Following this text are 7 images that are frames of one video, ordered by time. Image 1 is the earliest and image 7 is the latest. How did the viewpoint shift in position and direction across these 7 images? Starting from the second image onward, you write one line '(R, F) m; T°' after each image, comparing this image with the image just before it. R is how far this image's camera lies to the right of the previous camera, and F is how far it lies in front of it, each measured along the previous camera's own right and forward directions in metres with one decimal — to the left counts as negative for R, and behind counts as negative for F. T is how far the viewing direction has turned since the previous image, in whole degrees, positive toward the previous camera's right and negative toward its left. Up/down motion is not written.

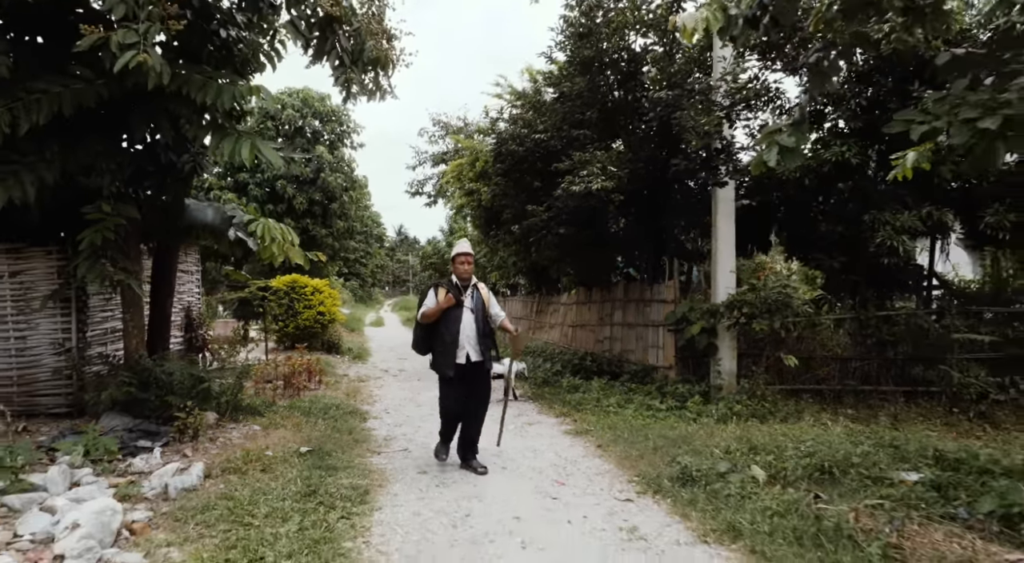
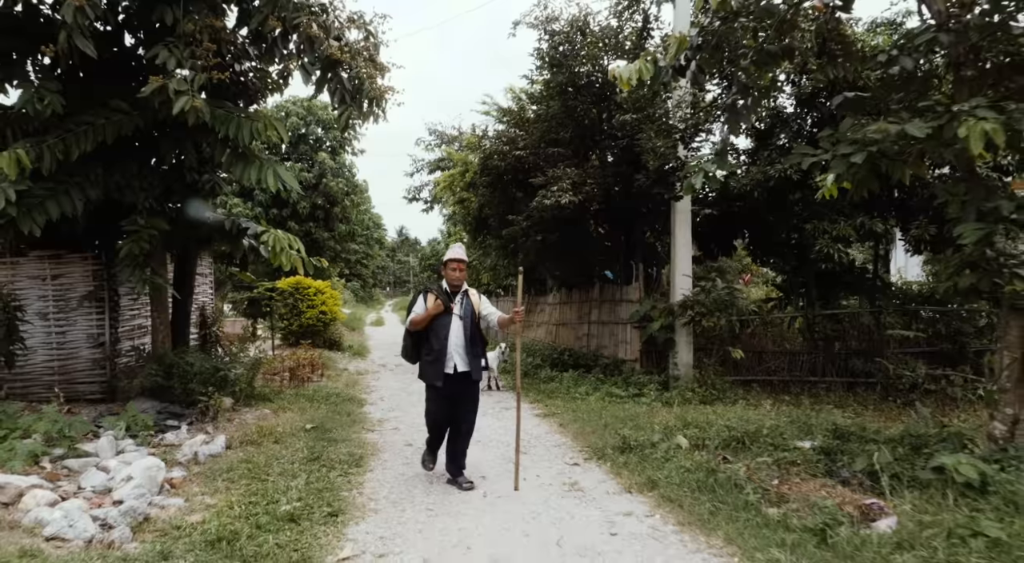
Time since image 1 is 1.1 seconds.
(+0.3, -0.9) m; 0°
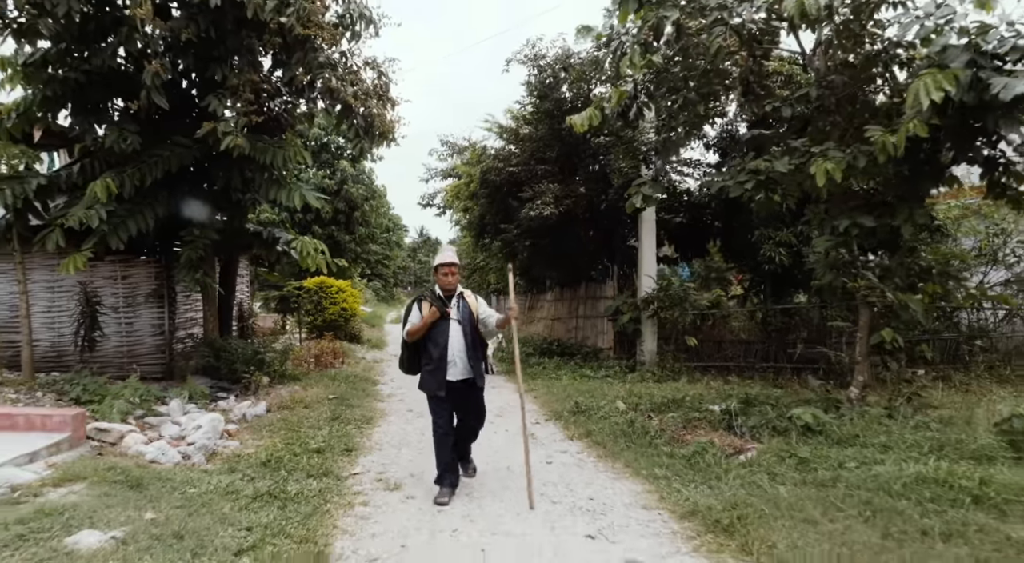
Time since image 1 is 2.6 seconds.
(+0.5, -1.4) m; -2°
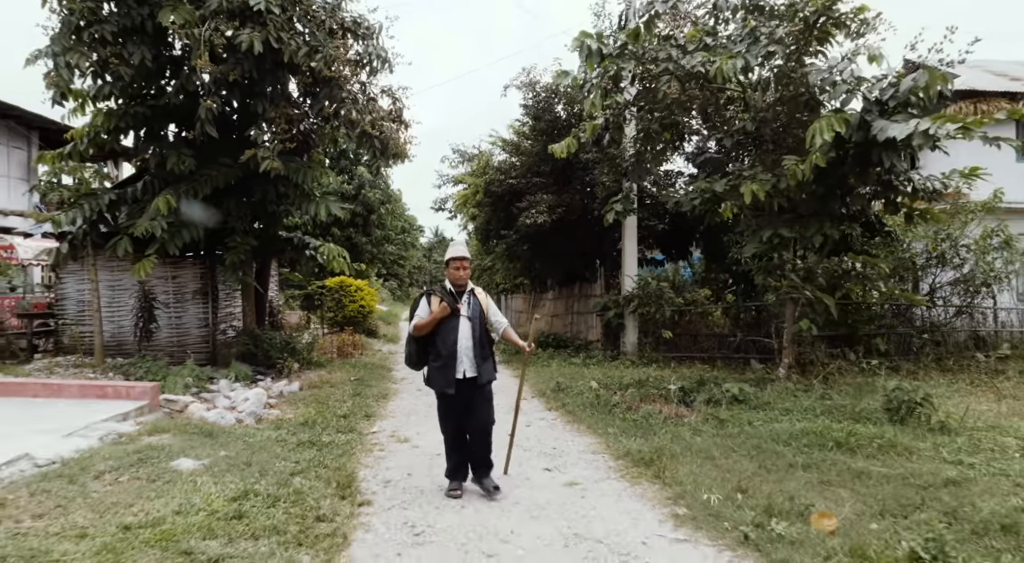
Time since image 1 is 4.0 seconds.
(+0.3, -1.2) m; -1°
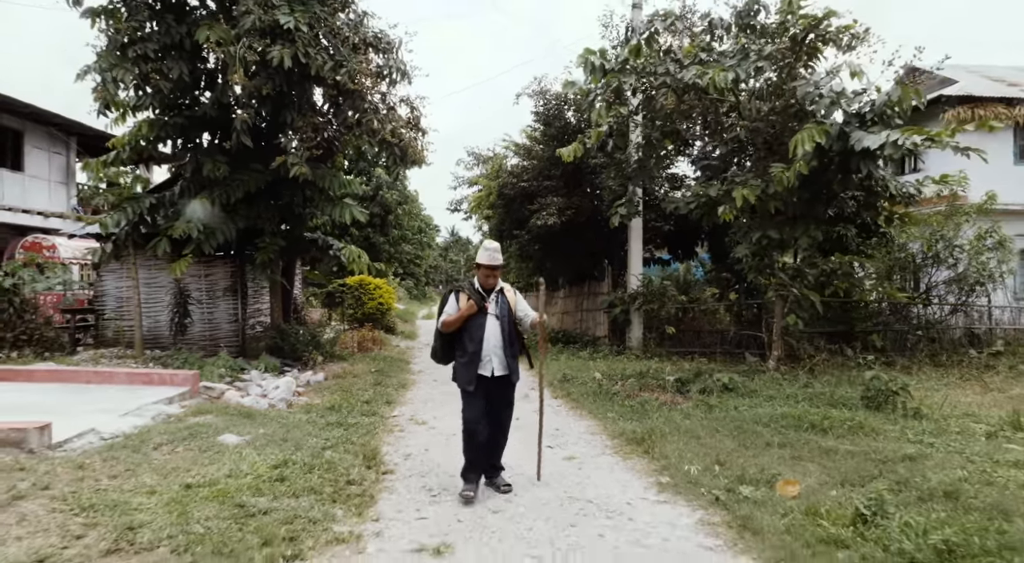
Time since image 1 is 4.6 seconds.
(+0.1, -0.6) m; -1°
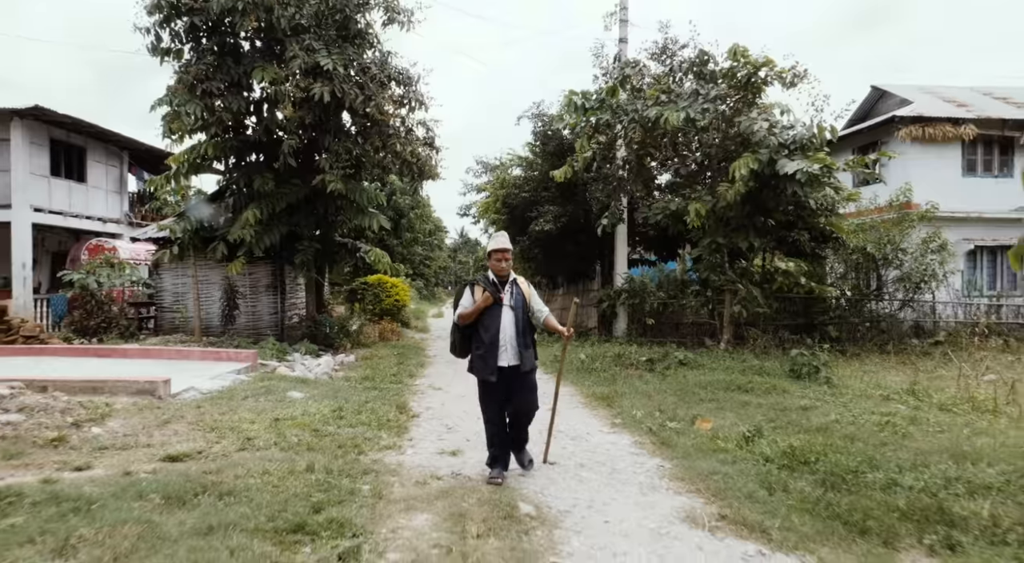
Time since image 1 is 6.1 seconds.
(+0.1, -1.6) m; -1°
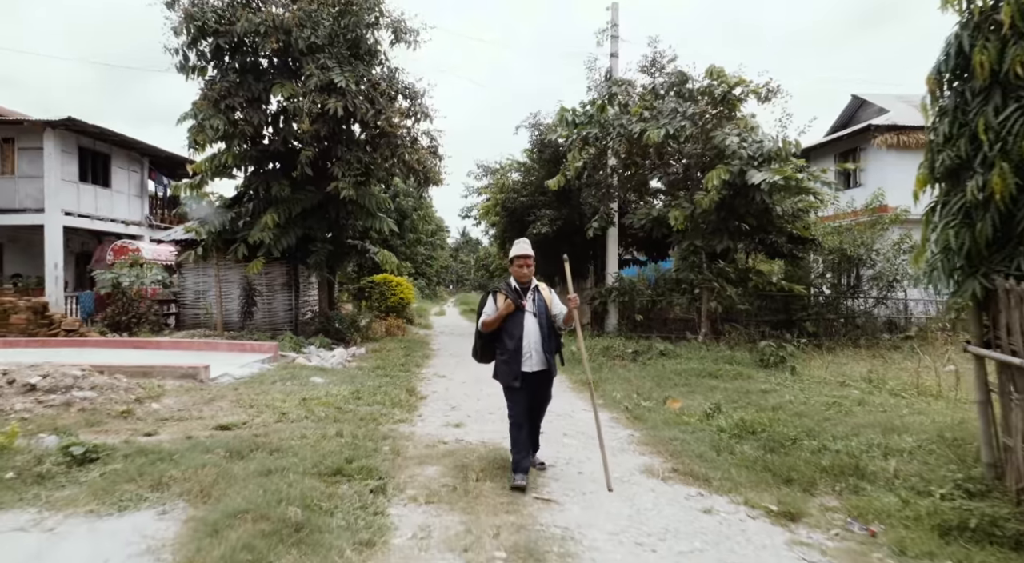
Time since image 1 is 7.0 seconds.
(+0.1, -0.9) m; 0°
